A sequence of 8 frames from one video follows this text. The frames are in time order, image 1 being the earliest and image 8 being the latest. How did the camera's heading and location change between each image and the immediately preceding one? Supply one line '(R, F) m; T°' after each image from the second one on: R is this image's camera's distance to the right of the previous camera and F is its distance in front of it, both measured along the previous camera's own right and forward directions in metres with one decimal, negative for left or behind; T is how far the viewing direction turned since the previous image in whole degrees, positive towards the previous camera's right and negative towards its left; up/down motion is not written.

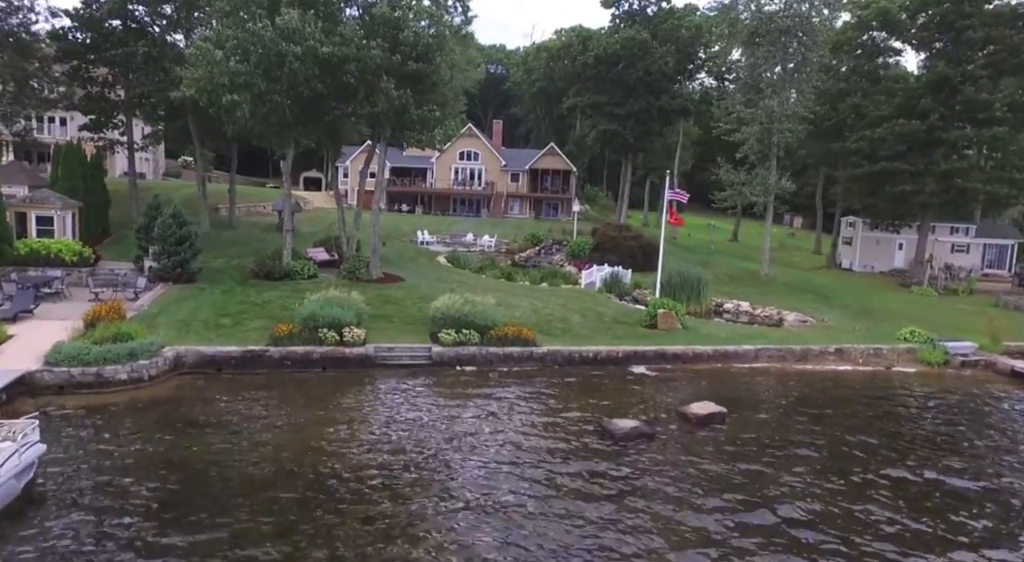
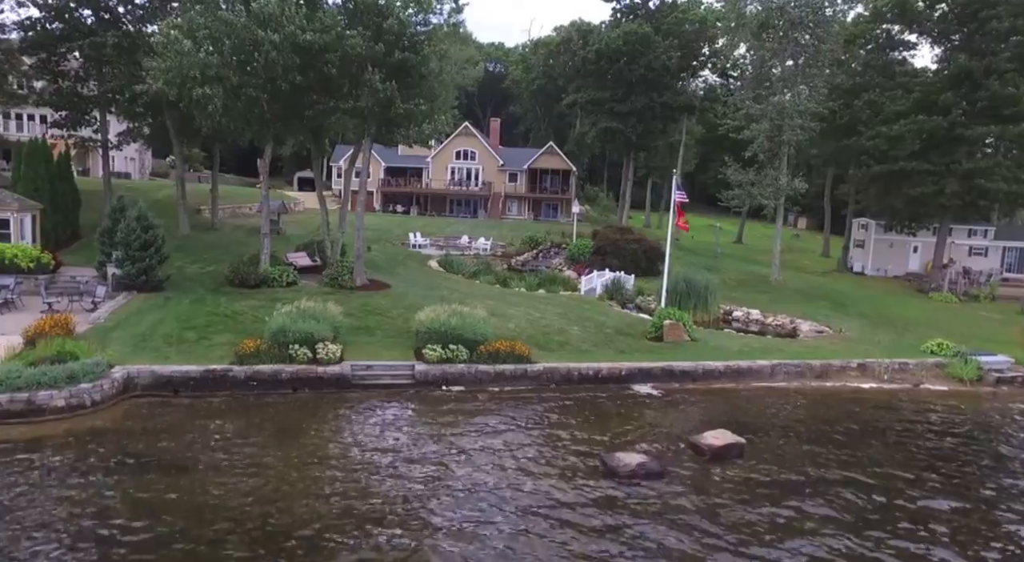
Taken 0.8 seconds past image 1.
(+0.2, +1.9) m; 0°
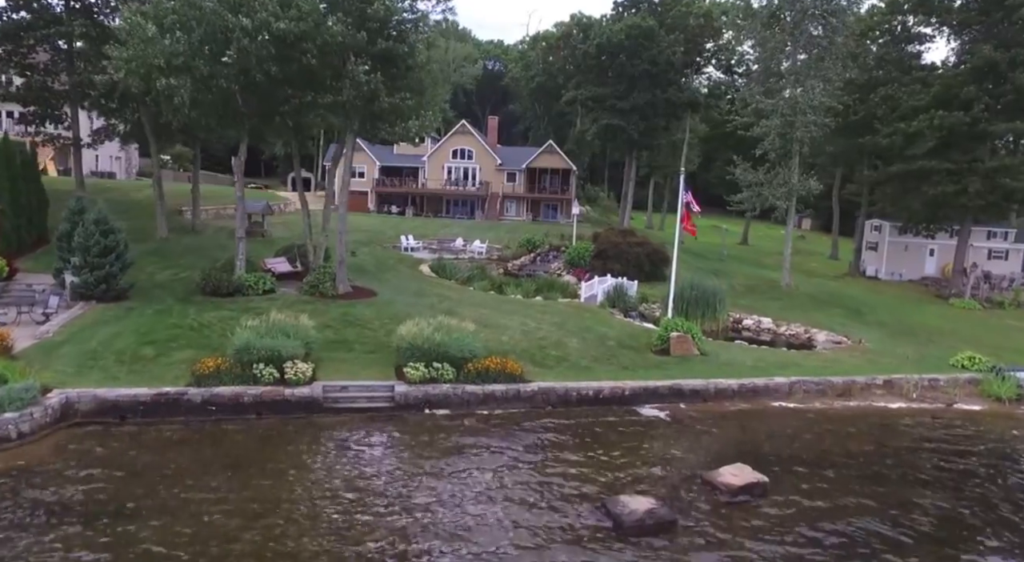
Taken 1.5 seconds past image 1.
(+0.2, +1.8) m; 0°
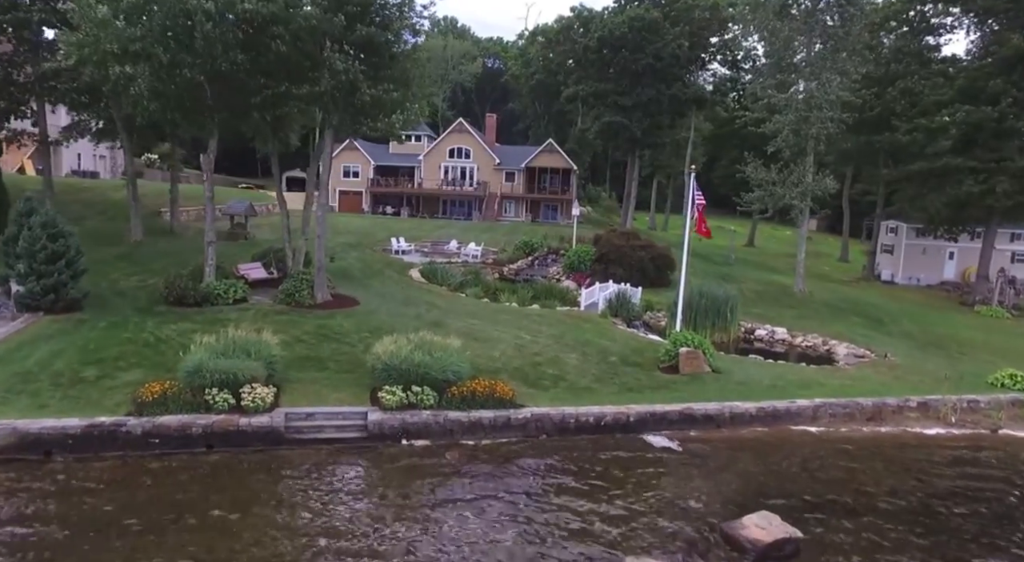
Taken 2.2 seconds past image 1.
(+0.2, +1.9) m; 0°
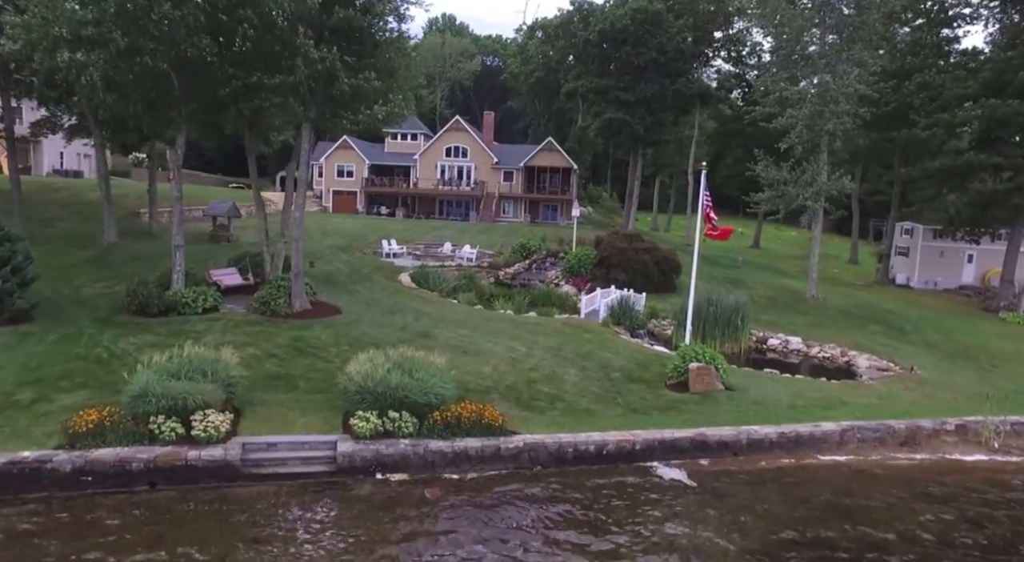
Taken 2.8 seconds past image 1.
(+0.2, +1.7) m; 0°
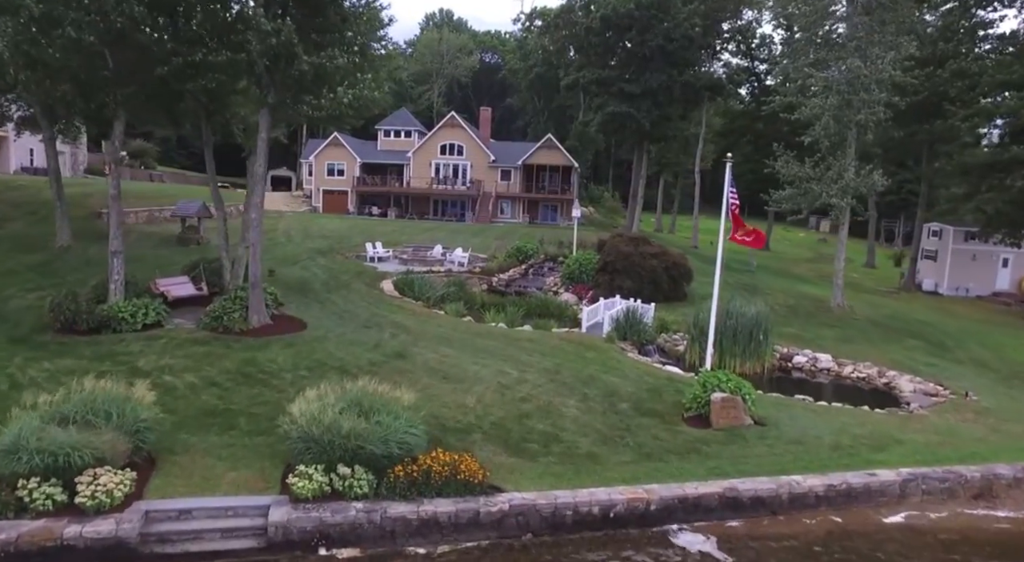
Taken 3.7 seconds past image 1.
(+0.2, +2.7) m; 0°
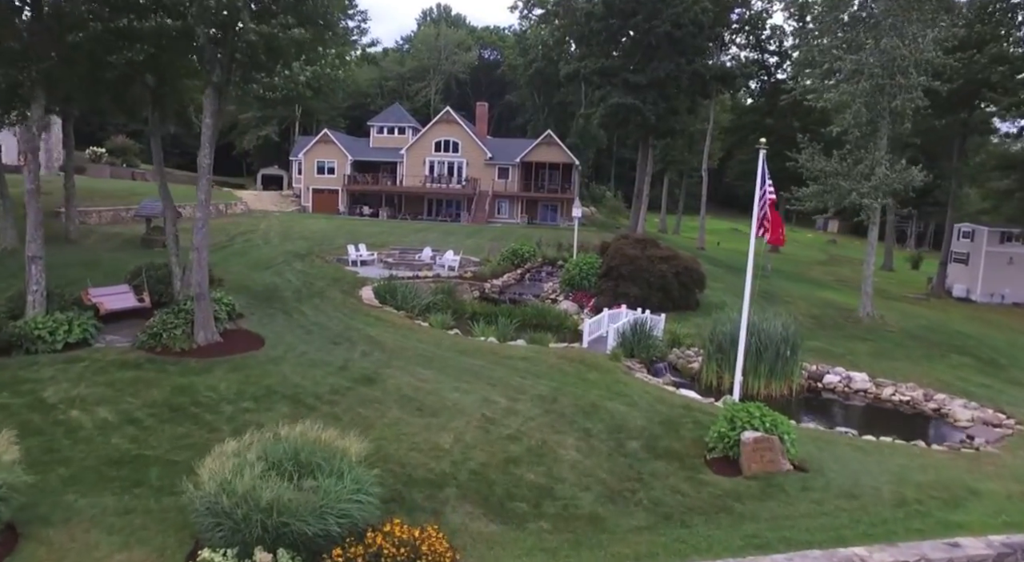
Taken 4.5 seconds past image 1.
(+0.2, +2.6) m; 0°
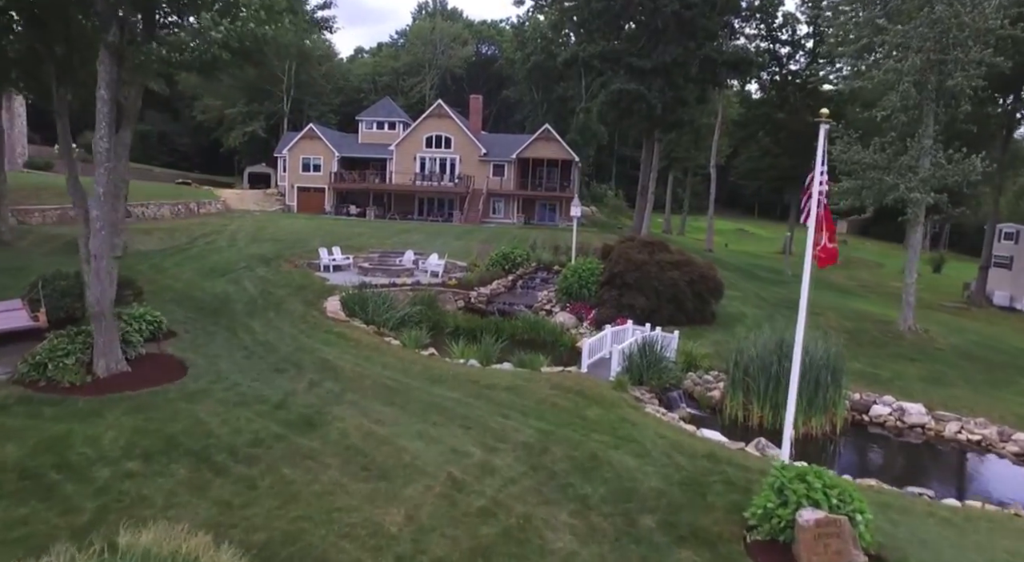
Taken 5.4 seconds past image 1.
(+0.3, +3.1) m; 0°
